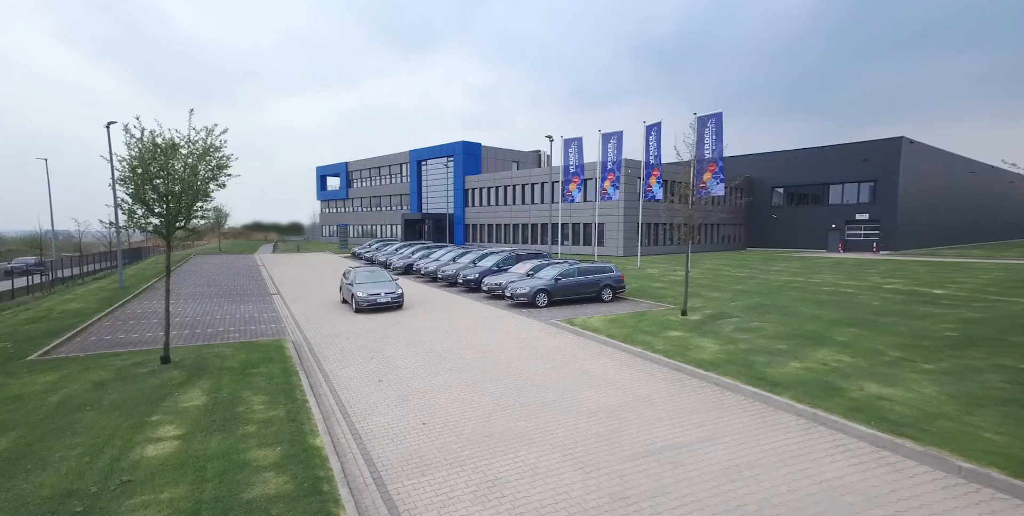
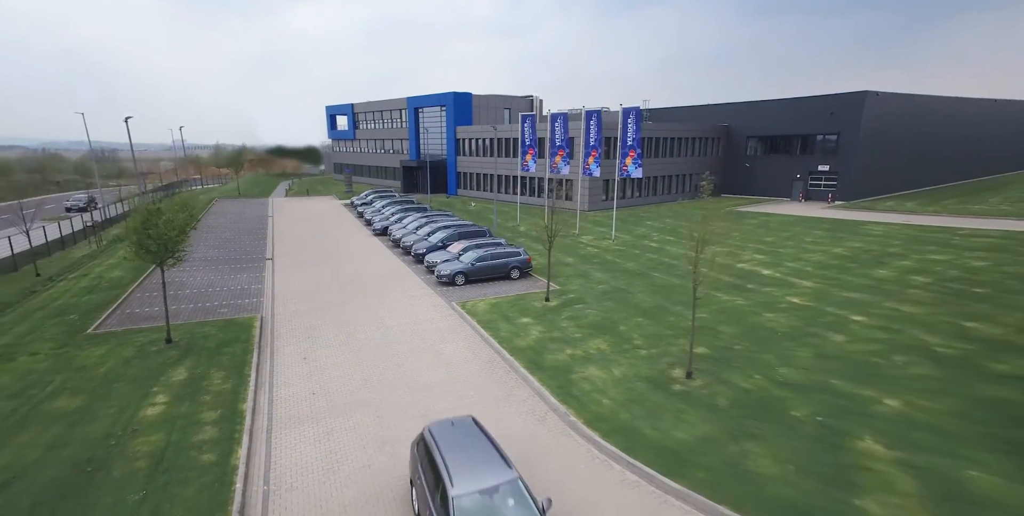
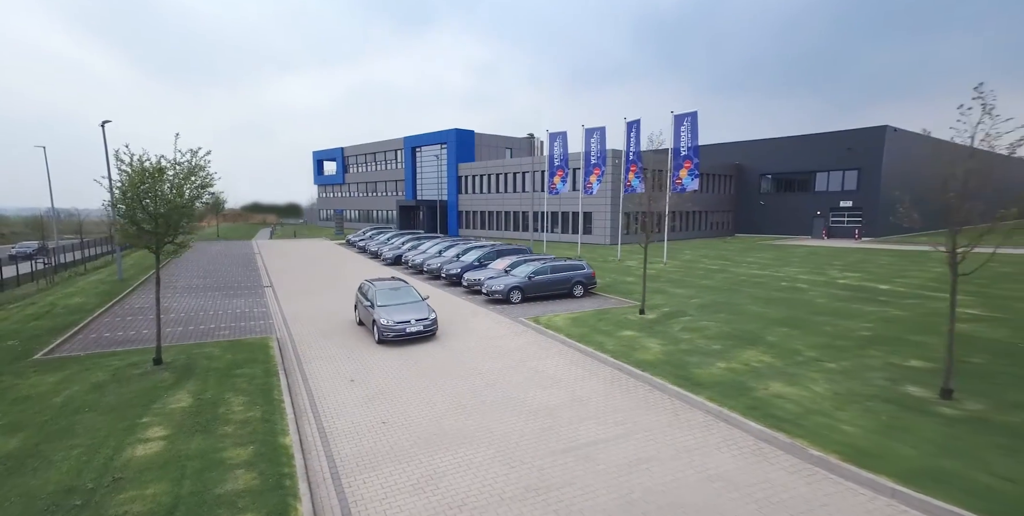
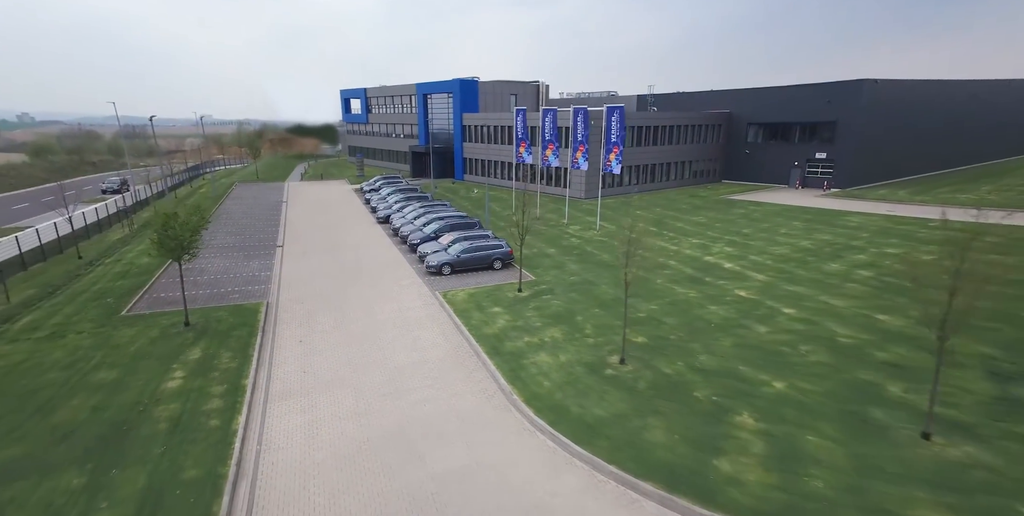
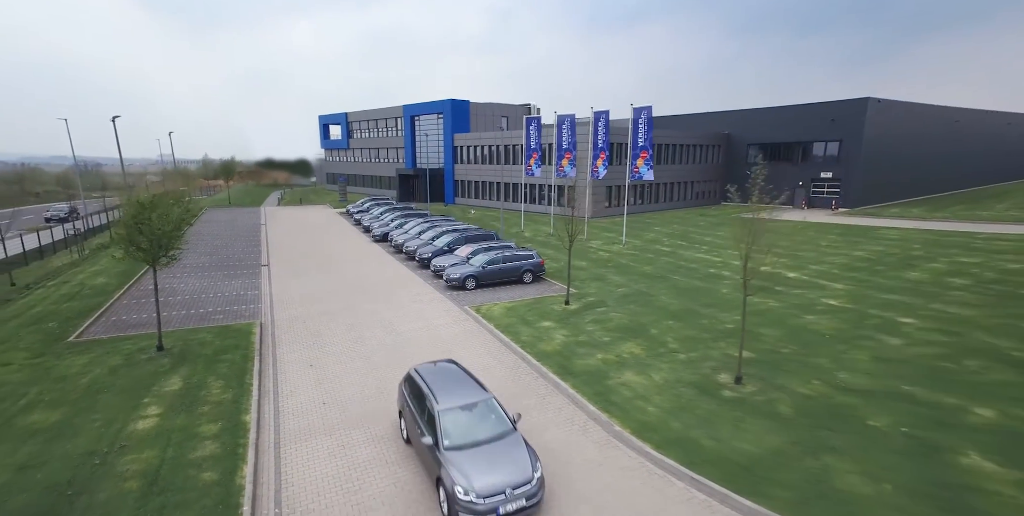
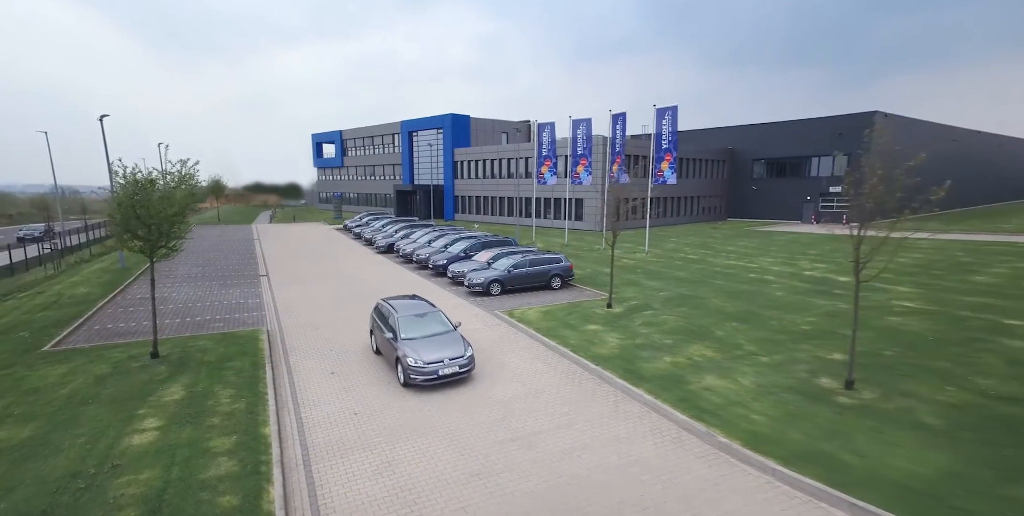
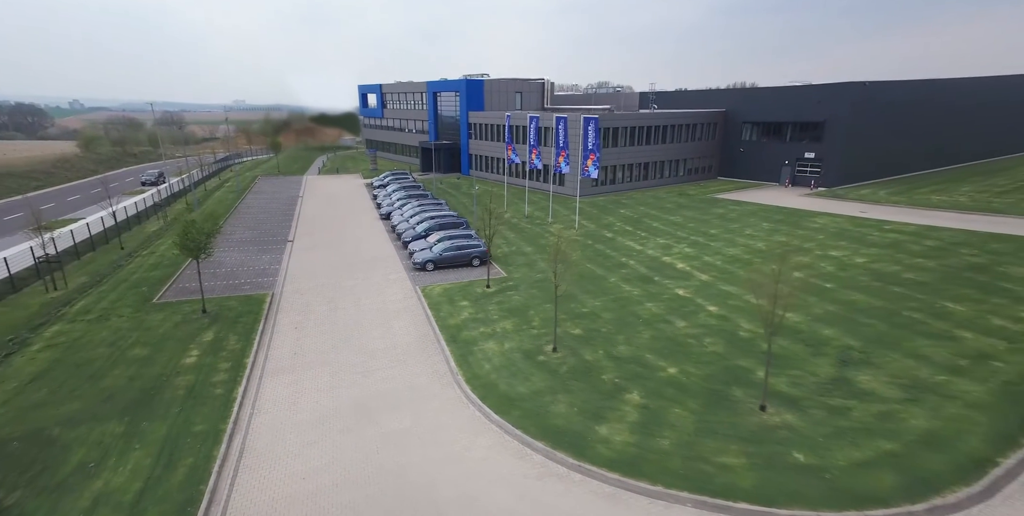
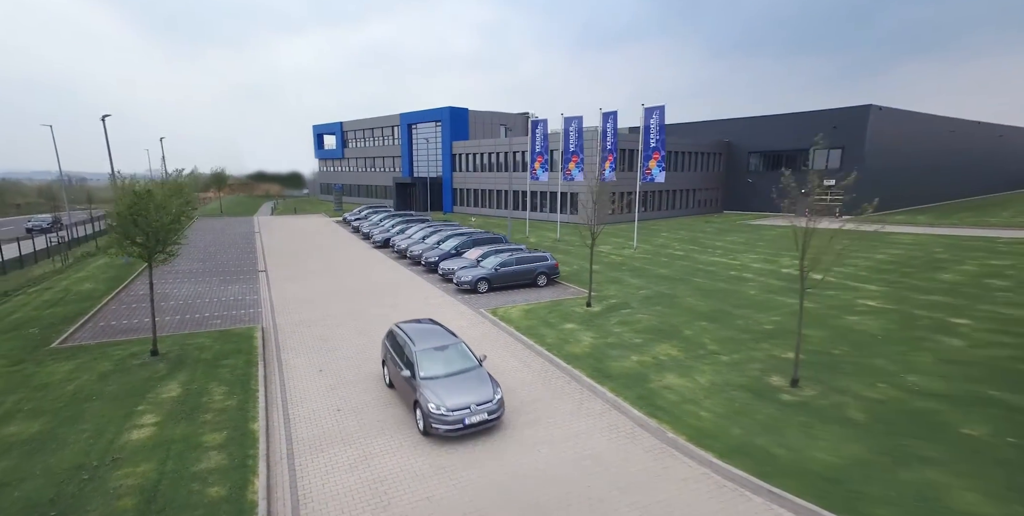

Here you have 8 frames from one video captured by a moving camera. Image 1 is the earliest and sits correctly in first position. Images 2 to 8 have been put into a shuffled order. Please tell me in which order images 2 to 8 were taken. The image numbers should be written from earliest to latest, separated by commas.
3, 6, 8, 5, 2, 4, 7
